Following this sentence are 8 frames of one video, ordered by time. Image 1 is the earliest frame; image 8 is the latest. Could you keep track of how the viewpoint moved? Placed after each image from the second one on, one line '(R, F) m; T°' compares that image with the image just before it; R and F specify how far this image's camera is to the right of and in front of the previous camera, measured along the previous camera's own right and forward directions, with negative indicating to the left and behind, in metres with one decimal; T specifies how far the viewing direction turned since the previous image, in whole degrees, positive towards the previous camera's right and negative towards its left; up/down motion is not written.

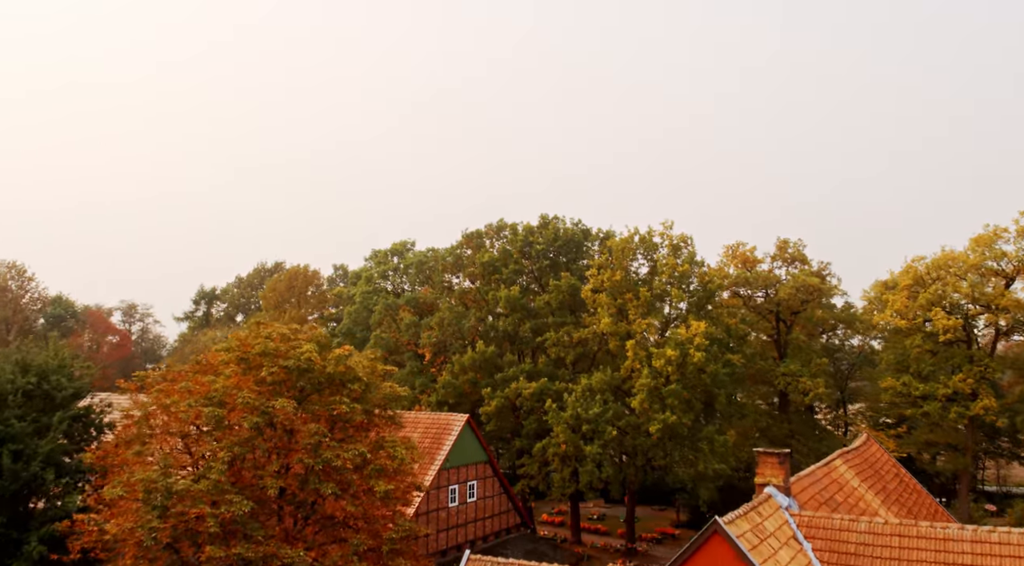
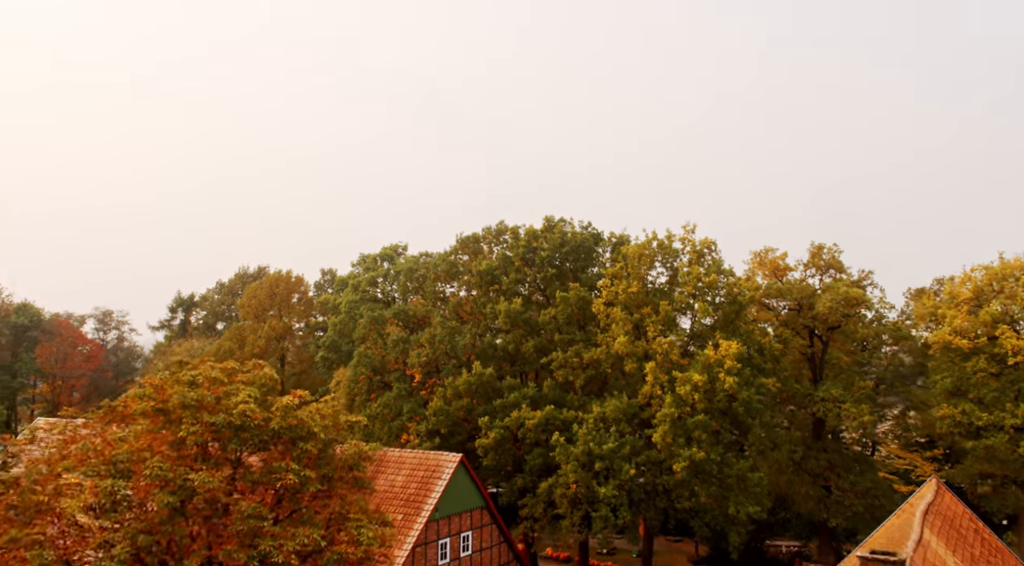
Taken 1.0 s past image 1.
(-0.1, +5.3) m; 0°
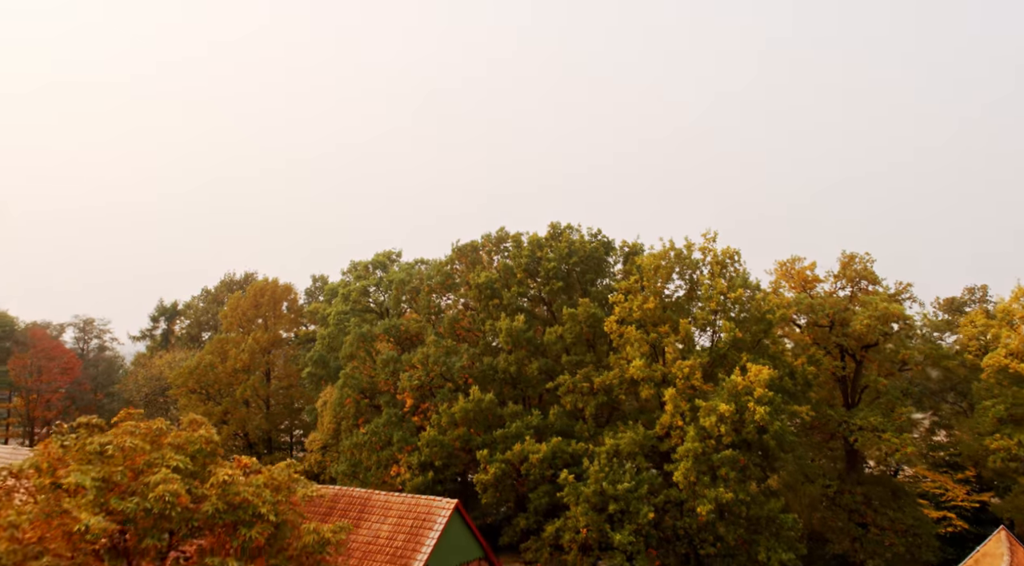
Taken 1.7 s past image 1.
(-0.1, +3.9) m; 0°
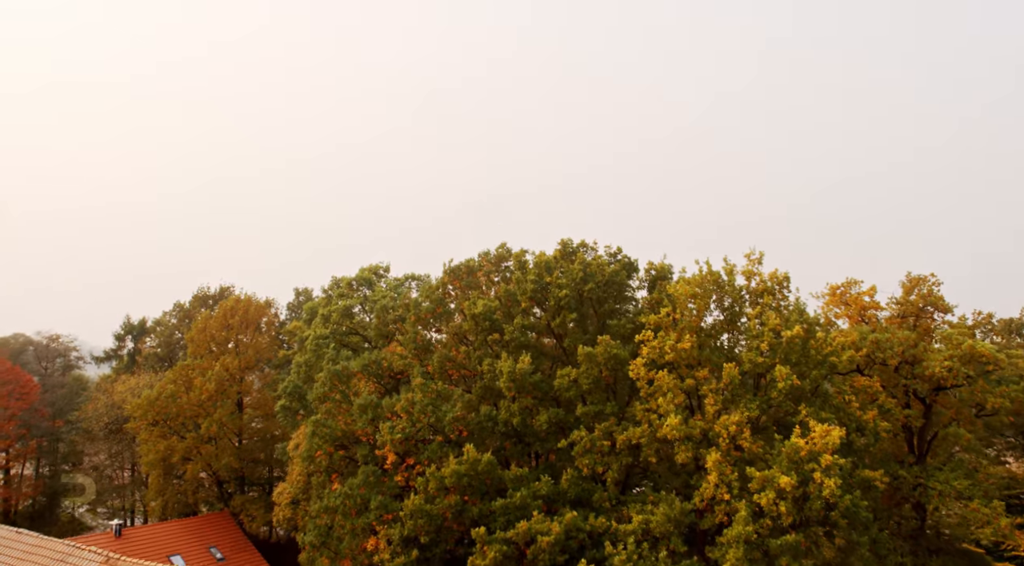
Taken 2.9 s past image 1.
(-0.1, +6.2) m; 0°
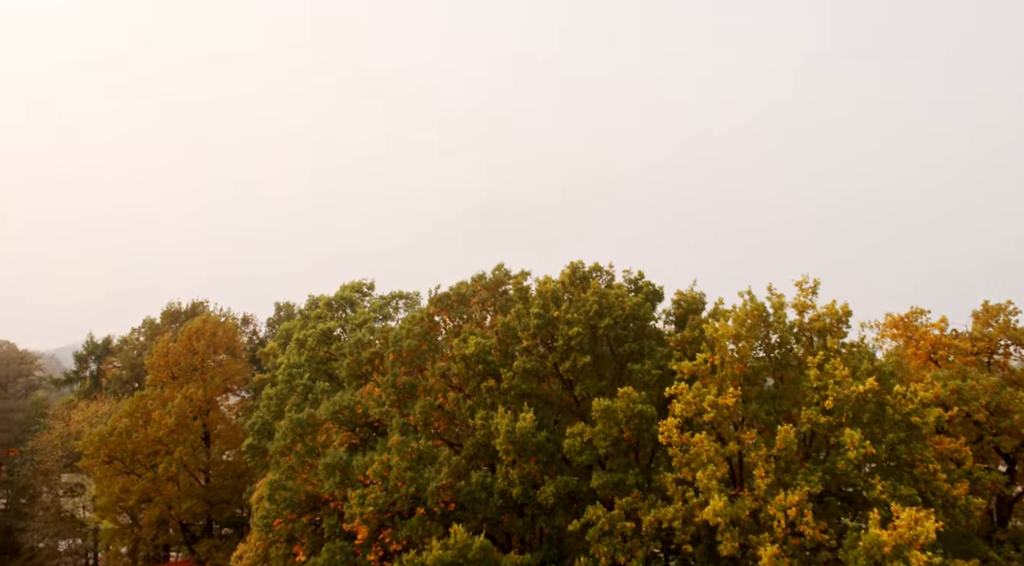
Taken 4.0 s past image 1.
(0.0, +5.5) m; 0°
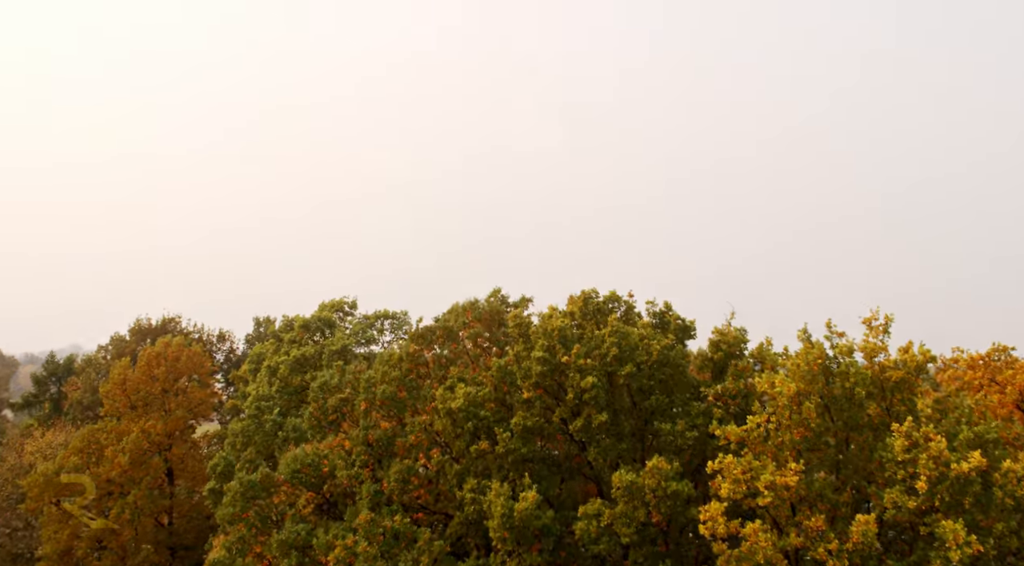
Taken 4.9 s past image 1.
(+0.1, +4.9) m; 0°
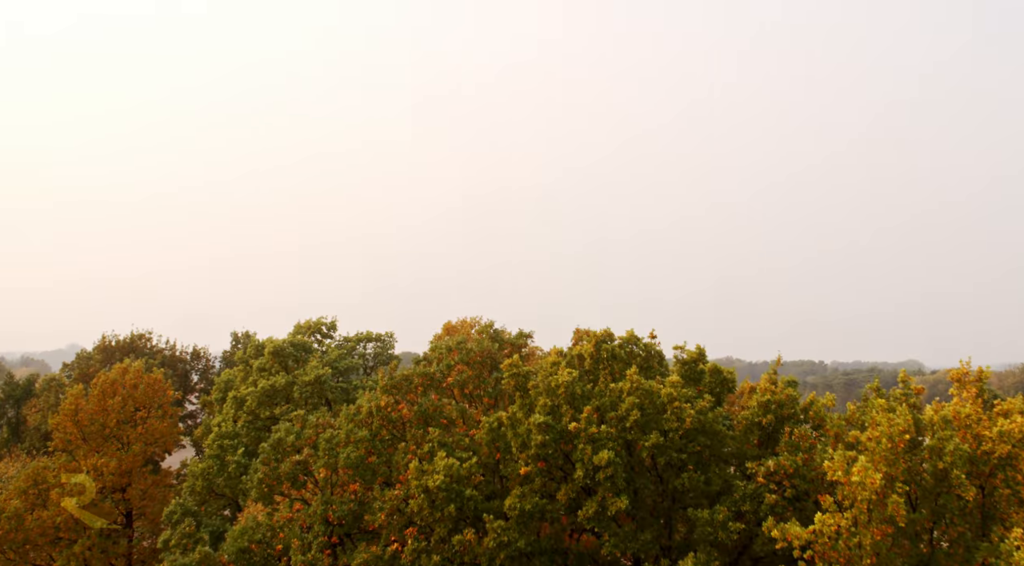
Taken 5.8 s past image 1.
(+0.1, +4.2) m; 0°
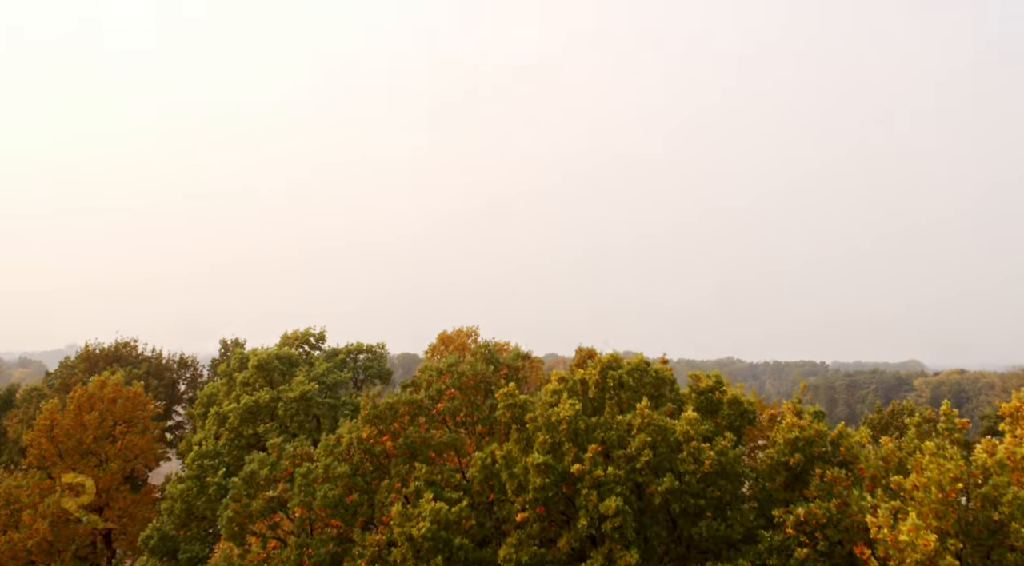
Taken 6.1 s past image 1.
(+0.1, +1.8) m; 0°
